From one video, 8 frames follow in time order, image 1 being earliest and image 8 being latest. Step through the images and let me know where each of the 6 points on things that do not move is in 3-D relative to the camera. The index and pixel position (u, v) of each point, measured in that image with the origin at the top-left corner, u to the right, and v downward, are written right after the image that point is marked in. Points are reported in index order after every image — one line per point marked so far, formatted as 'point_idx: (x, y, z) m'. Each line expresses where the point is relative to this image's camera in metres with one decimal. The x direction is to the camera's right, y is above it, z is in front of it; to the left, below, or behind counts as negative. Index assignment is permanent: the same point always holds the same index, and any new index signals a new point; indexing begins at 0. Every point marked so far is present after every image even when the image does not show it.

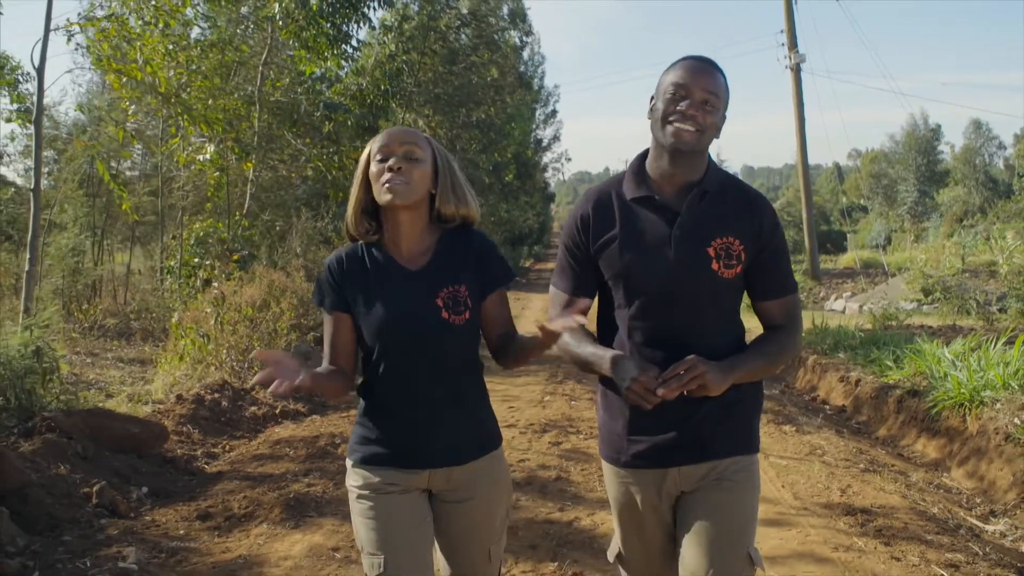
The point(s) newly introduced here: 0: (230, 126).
0: (-3.7, +2.2, +12.0) m
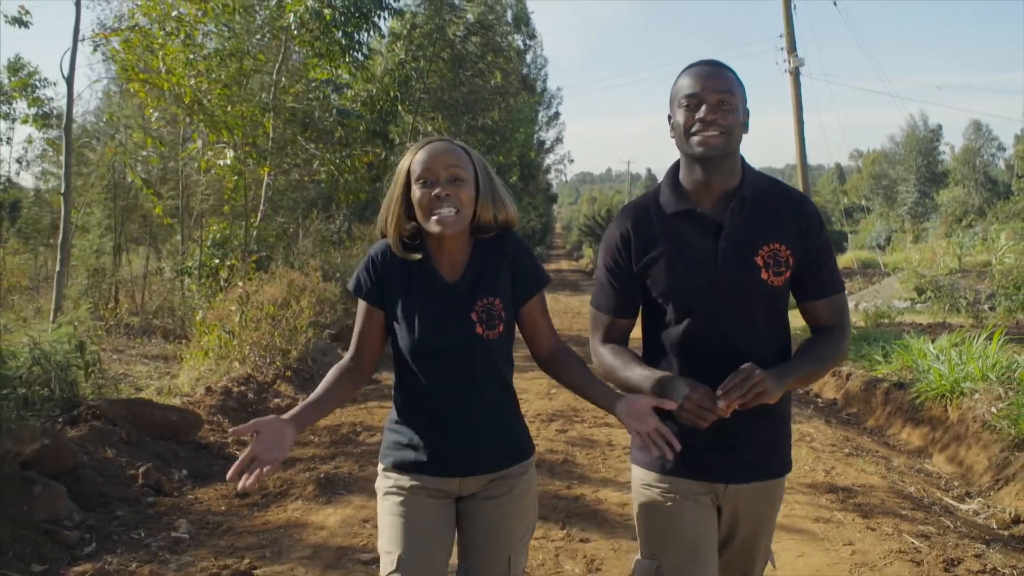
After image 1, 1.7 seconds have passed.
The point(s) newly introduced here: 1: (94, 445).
0: (-3.7, +2.2, +12.5) m
1: (-2.8, -1.1, +6.0) m
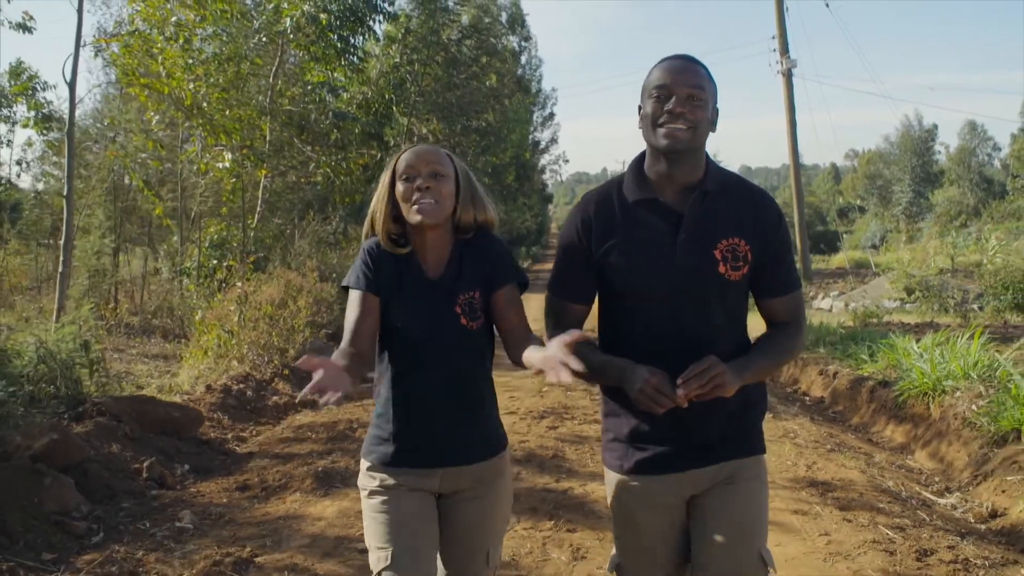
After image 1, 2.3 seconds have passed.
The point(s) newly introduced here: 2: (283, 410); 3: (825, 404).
0: (-3.7, +2.2, +12.7) m
1: (-2.9, -1.1, +6.2) m
2: (-2.2, -1.2, +8.7) m
3: (+3.6, -1.3, +10.4) m
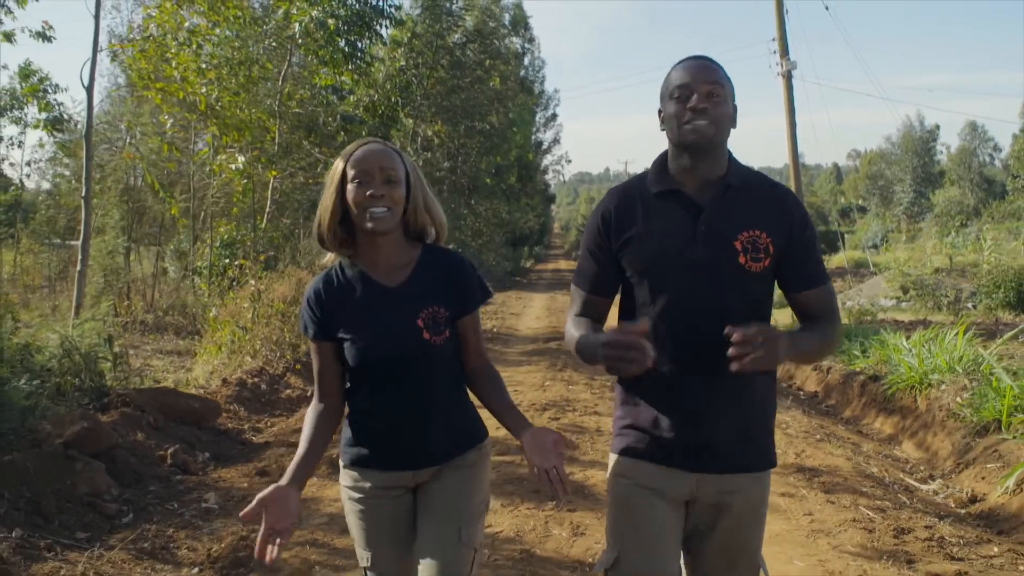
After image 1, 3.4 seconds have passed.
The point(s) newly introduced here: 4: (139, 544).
0: (-3.7, +2.2, +13.1) m
1: (-2.8, -1.0, +6.5) m
2: (-2.2, -1.2, +9.1) m
3: (+3.7, -1.3, +10.7) m
4: (-2.1, -1.4, +4.9) m
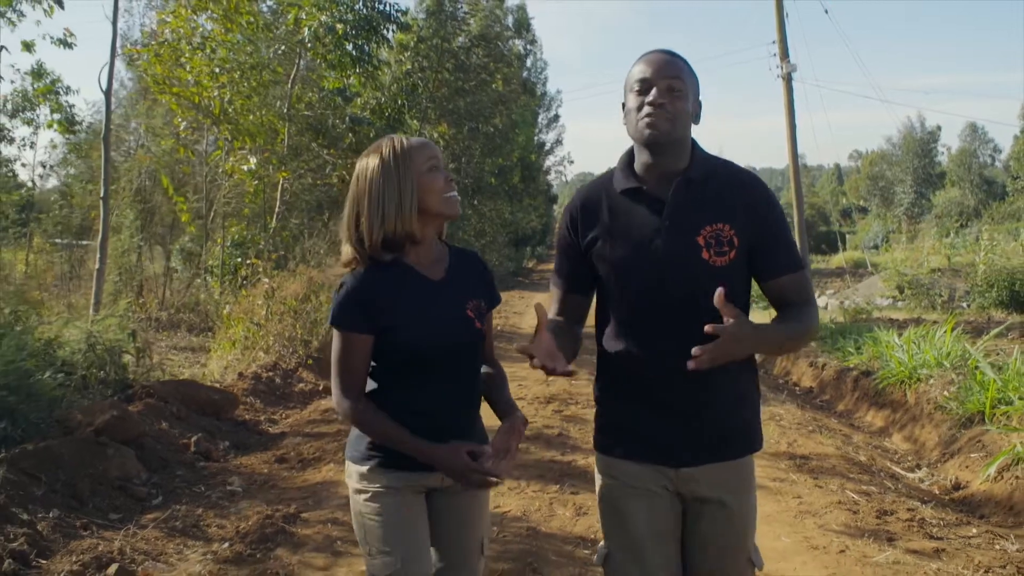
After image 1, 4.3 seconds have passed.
0: (-3.6, +2.2, +13.4) m
1: (-2.8, -1.0, +6.9) m
2: (-2.2, -1.1, +9.4) m
3: (+3.7, -1.3, +11.0) m
4: (-2.0, -1.4, +5.3) m
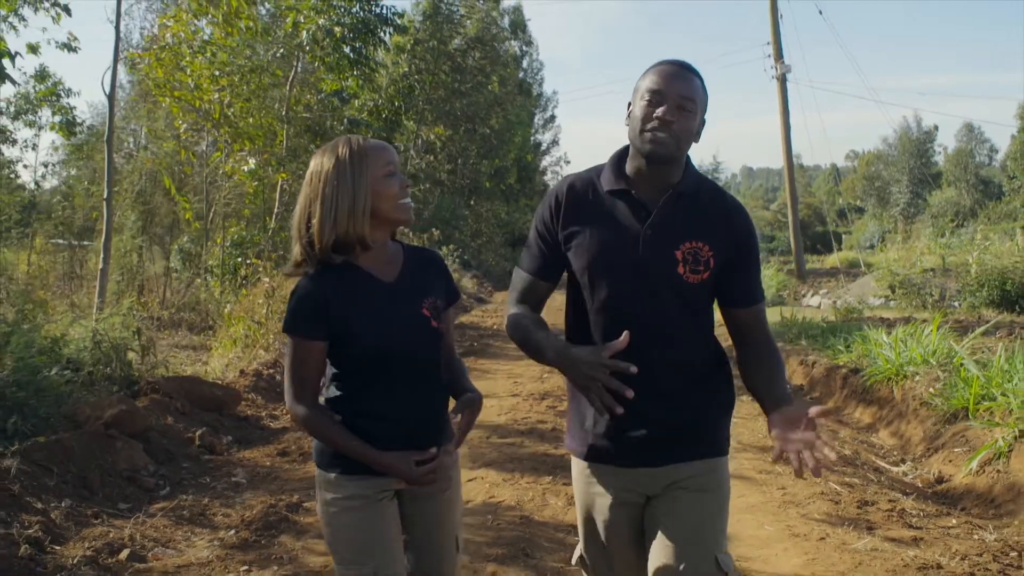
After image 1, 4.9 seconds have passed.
0: (-3.7, +2.2, +13.6) m
1: (-2.8, -1.0, +7.1) m
2: (-2.2, -1.1, +9.6) m
3: (+3.7, -1.3, +11.2) m
4: (-2.0, -1.4, +5.5) m
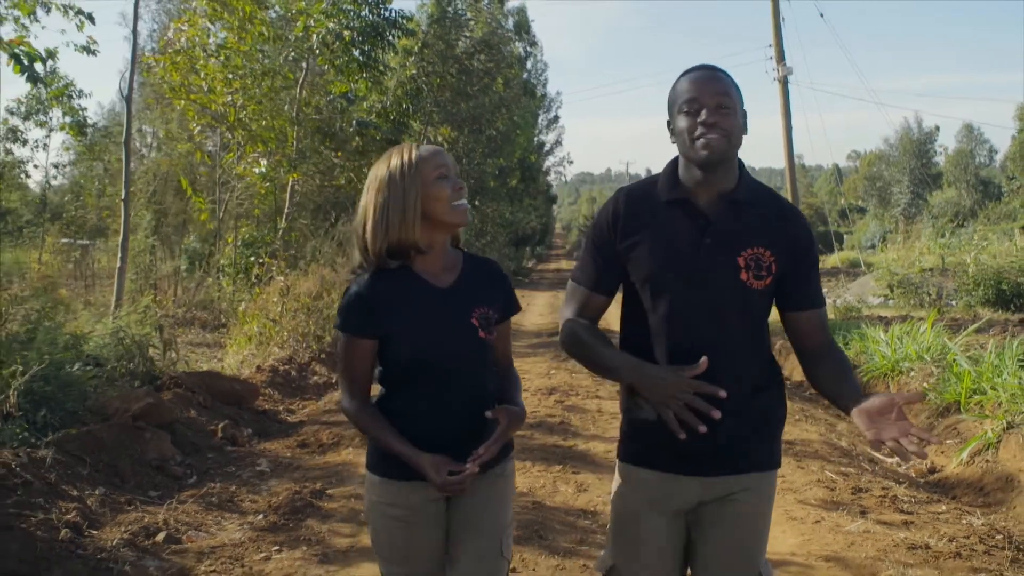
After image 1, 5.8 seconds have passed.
0: (-3.6, +2.2, +13.9) m
1: (-2.7, -1.0, +7.4) m
2: (-2.1, -1.1, +9.9) m
3: (+3.8, -1.3, +11.5) m
4: (-2.0, -1.4, +5.8) m
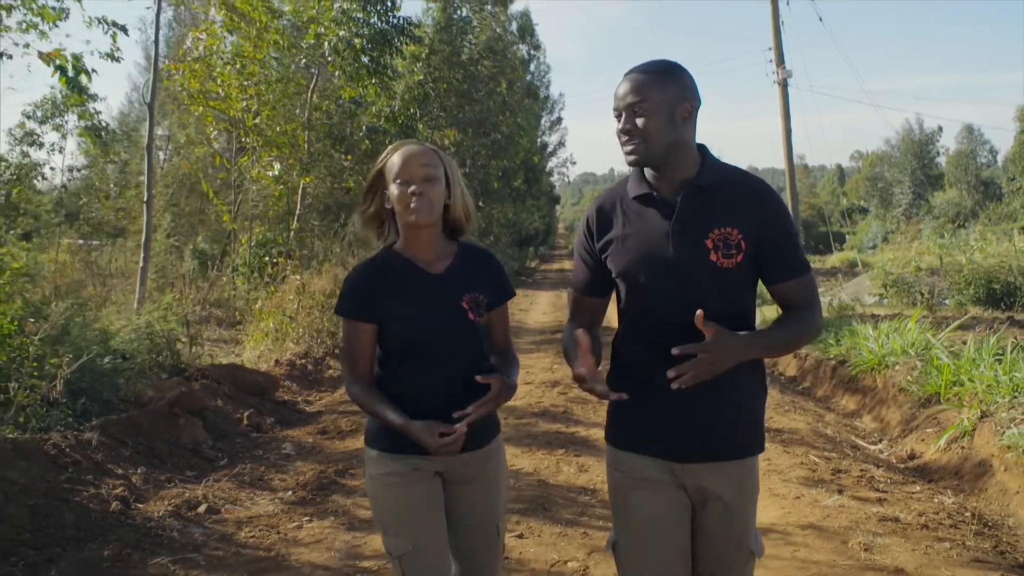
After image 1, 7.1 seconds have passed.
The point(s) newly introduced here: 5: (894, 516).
0: (-3.5, +2.2, +14.4) m
1: (-2.7, -1.0, +7.9) m
2: (-2.1, -1.1, +10.5) m
3: (+3.8, -1.3, +12.0) m
4: (-1.9, -1.3, +6.3) m
5: (+2.5, -1.5, +5.7) m
